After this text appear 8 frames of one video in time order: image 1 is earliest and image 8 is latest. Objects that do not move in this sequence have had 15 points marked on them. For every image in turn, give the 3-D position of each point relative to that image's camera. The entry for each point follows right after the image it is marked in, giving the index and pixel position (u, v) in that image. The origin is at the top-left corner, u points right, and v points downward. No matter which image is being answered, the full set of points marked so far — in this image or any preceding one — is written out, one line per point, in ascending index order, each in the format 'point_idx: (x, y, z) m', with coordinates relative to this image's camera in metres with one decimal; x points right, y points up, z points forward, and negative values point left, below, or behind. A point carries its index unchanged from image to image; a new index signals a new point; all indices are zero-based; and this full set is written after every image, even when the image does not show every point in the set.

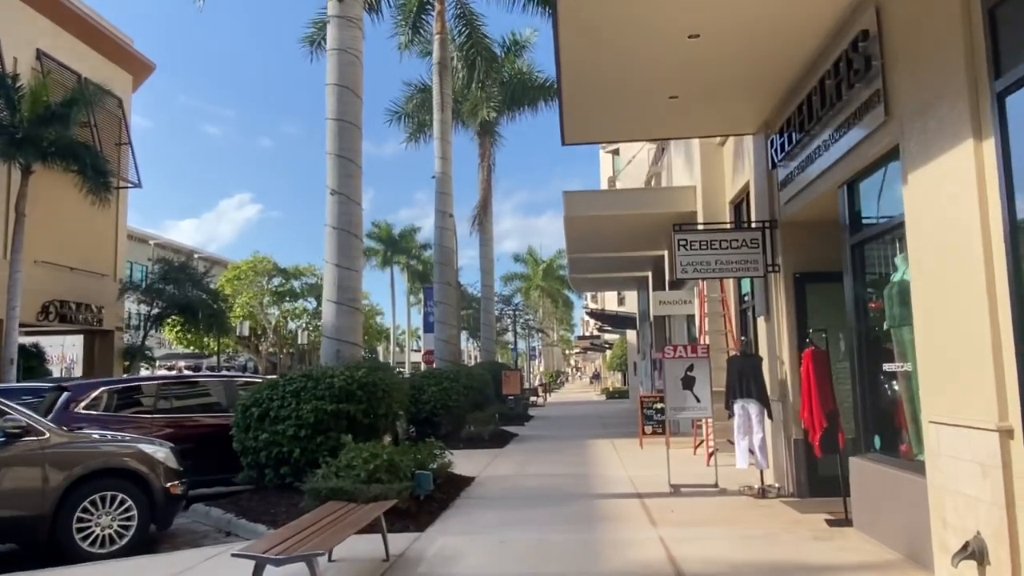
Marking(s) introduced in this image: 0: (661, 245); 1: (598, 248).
0: (+3.8, +1.2, +19.1) m
1: (+2.2, +1.1, +18.8) m
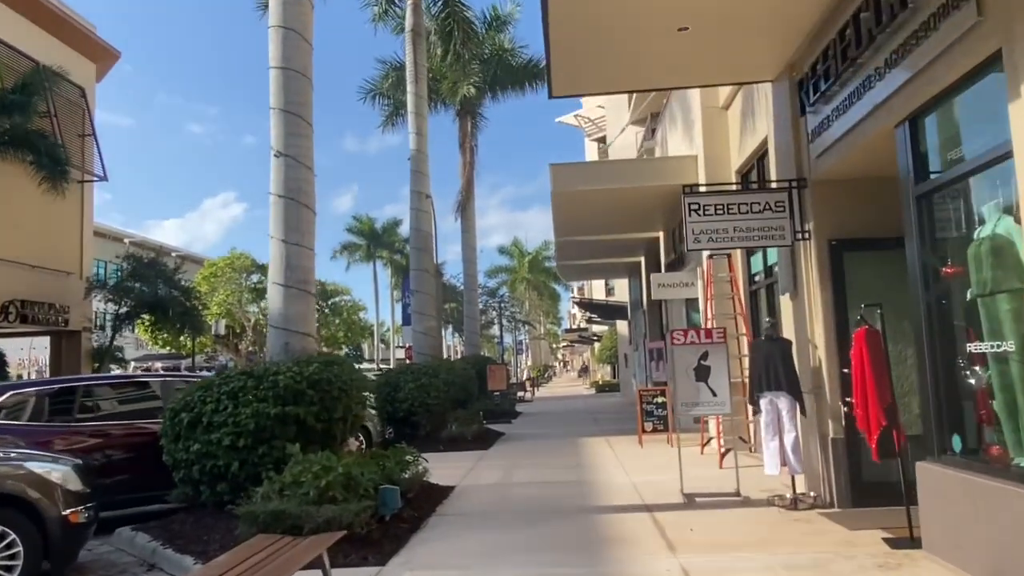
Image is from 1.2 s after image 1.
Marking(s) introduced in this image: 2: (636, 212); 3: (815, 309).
0: (+3.4, +1.6, +17.6) m
1: (+1.8, +1.4, +17.3) m
2: (+2.6, +1.7, +15.9) m
3: (+3.3, -0.2, +8.0) m
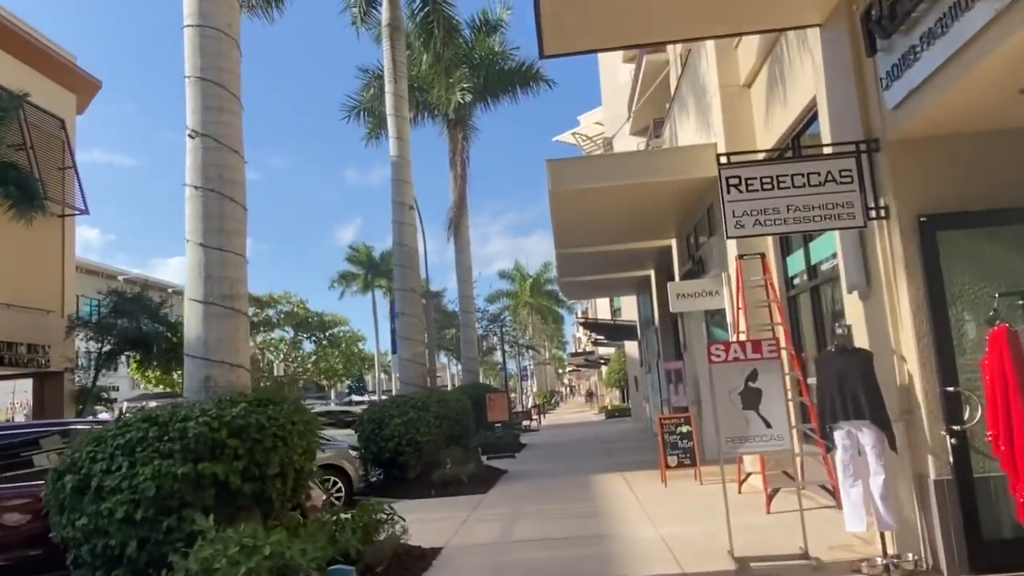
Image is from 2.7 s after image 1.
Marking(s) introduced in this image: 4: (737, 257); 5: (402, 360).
0: (+3.3, +1.3, +15.7) m
1: (+1.7, +1.1, +15.4) m
2: (+2.5, +1.4, +14.0) m
3: (+3.2, -0.2, +6.0) m
4: (+3.1, +0.4, +10.4) m
5: (-2.2, -1.5, +15.0) m
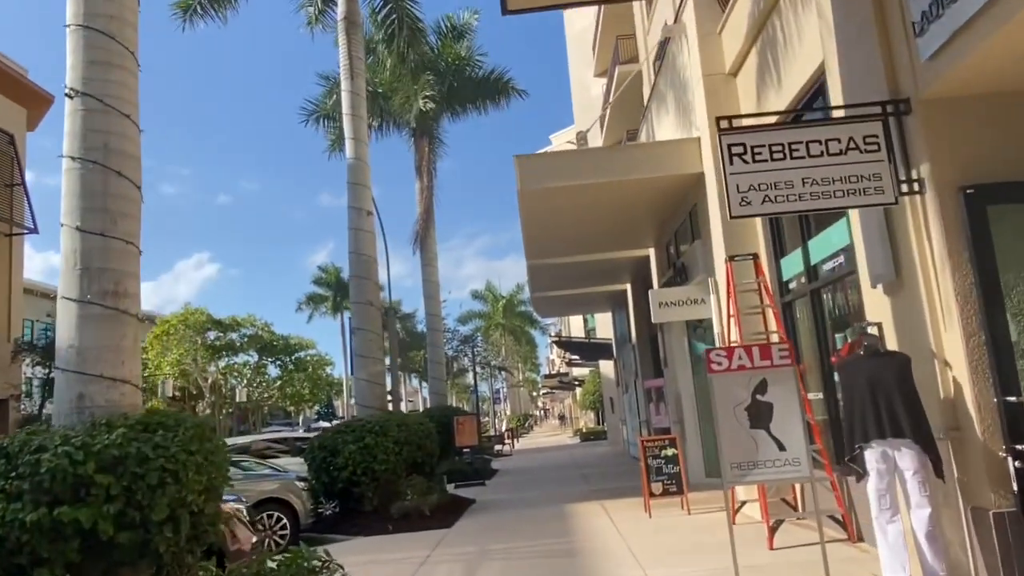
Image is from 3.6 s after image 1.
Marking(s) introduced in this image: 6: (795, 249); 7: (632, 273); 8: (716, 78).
0: (+2.7, +1.1, +14.7) m
1: (+1.0, +0.9, +14.3) m
2: (+1.9, +1.2, +13.0) m
3: (+2.9, -0.1, +4.9) m
4: (+2.7, +0.4, +9.3) m
5: (-2.8, -1.7, +13.7) m
6: (+3.5, +0.5, +9.2) m
7: (+3.0, +0.4, +18.5) m
8: (+2.9, +3.0, +10.5) m
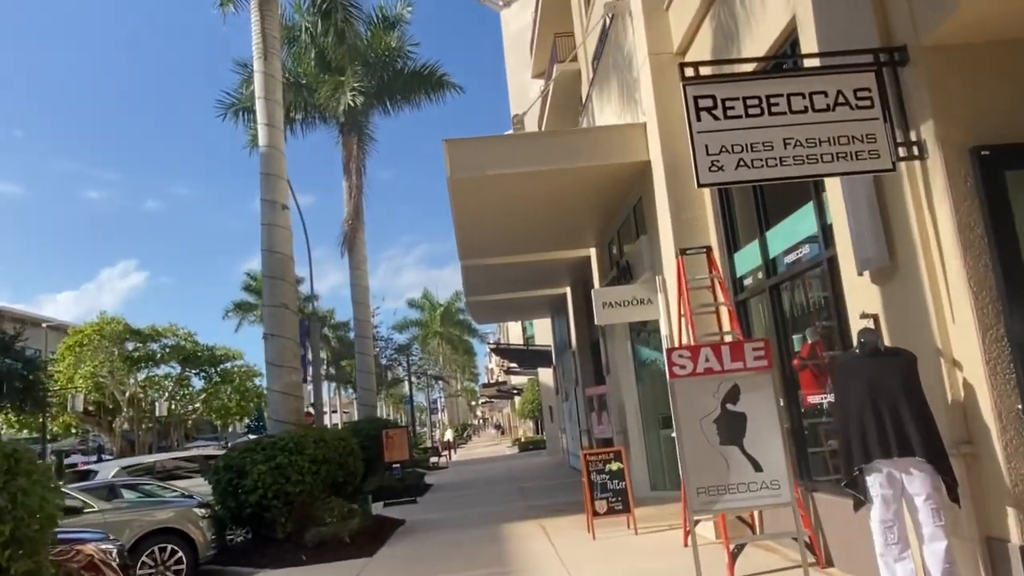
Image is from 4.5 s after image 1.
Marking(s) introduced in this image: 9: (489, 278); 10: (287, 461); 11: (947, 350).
0: (+1.4, +1.0, +13.8) m
1: (-0.2, +0.9, +13.3) m
2: (+0.8, +1.2, +12.0) m
3: (+2.4, 0.0, +4.1) m
4: (+1.9, +0.4, +8.4) m
5: (-4.0, -1.7, +12.3) m
6: (+2.7, +0.5, +8.4) m
7: (+1.4, +0.3, +17.6) m
8: (+2.0, +3.0, +9.7) m
9: (-0.5, +0.2, +16.7) m
10: (-3.4, -2.6, +11.2) m
11: (+2.4, -0.3, +4.1) m
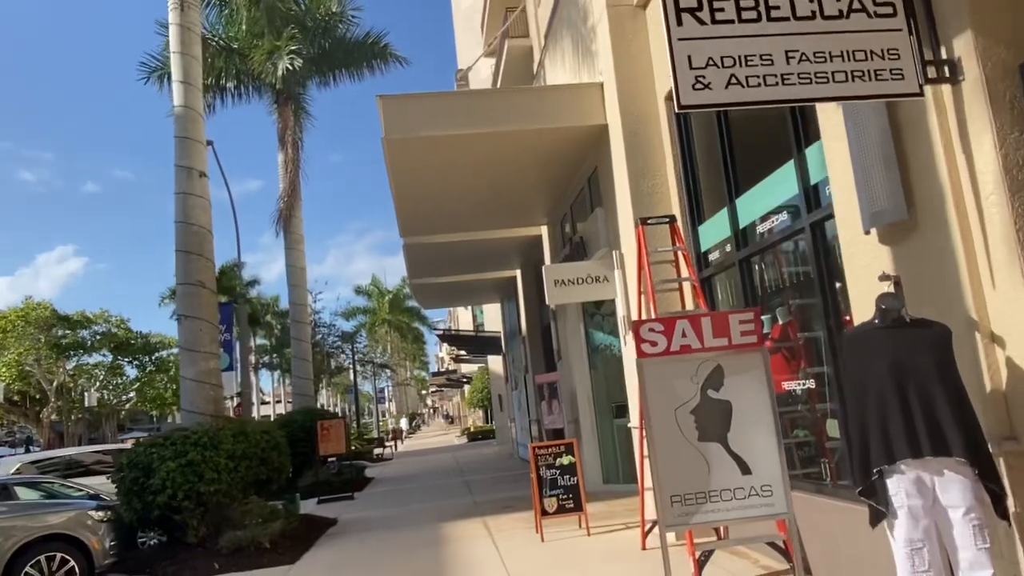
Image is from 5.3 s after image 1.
0: (+0.5, +1.4, +12.8) m
1: (-1.1, +1.2, +12.2) m
2: (0.0, +1.6, +11.0) m
3: (+2.1, +0.2, +3.2) m
4: (+1.3, +0.7, +7.5) m
5: (-4.8, -1.4, +11.0) m
6: (+2.1, +0.8, +7.6) m
7: (+0.2, +0.7, +16.7) m
8: (+1.3, +3.3, +8.7) m
9: (-1.7, +0.6, +15.6) m
10: (-4.2, -2.3, +10.0) m
11: (+2.1, -0.1, +3.3) m
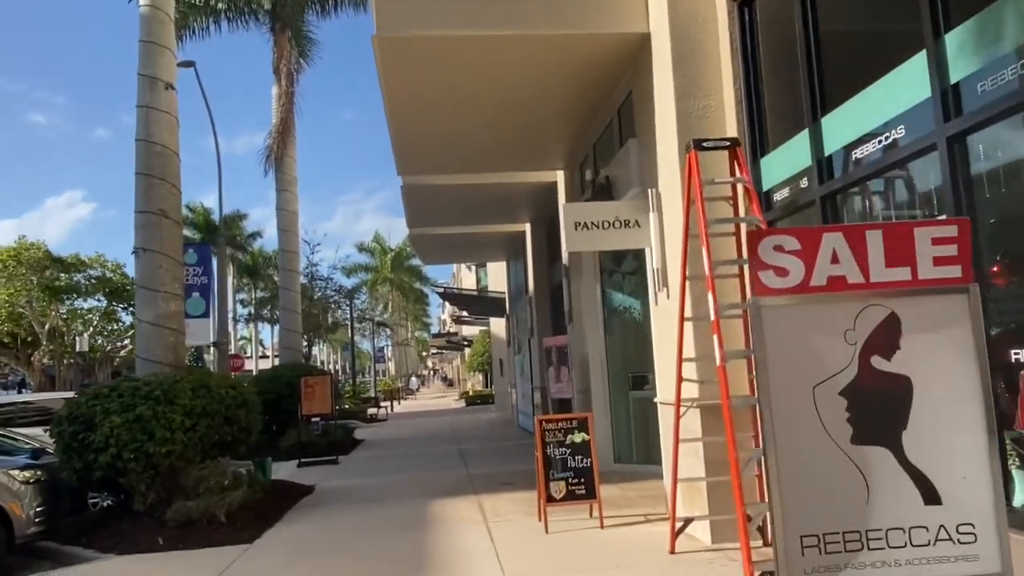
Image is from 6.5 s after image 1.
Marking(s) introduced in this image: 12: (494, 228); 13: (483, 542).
0: (+0.7, +2.1, +11.2) m
1: (-0.9, +2.0, +10.6) m
2: (+0.2, +2.2, +9.4) m
3: (+2.2, +0.4, +1.6) m
4: (+1.4, +1.1, +5.9) m
5: (-4.8, -0.5, +9.6) m
6: (+2.3, +1.2, +6.0) m
7: (+0.4, +1.6, +15.1) m
8: (+1.6, +3.8, +7.0) m
9: (-1.5, +1.6, +14.0) m
10: (-4.1, -1.4, +8.5) m
11: (+2.2, +0.1, +1.7) m
12: (-0.4, +1.4, +17.5) m
13: (-0.3, -2.5, +7.4) m
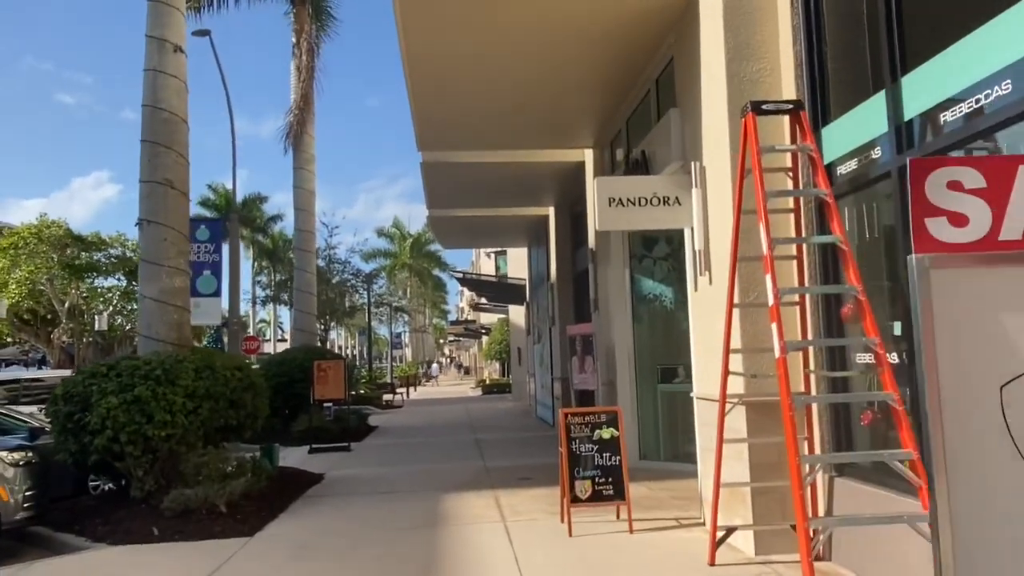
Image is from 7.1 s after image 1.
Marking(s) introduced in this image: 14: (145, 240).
0: (+1.1, +2.3, +10.5) m
1: (-0.5, +2.2, +10.0) m
2: (+0.5, +2.4, +8.7) m
3: (+2.3, +0.5, +1.0) m
4: (+1.6, +1.2, +5.2) m
5: (-4.5, -0.1, +9.1) m
6: (+2.5, +1.3, +5.3) m
7: (+0.9, +1.9, +14.4) m
8: (+1.9, +3.9, +6.3) m
9: (-1.0, +1.9, +13.4) m
10: (-3.9, -1.1, +8.0) m
11: (+2.3, +0.1, +1.0) m
12: (+0.1, +1.7, +16.9) m
13: (-0.1, -2.4, +6.9) m
14: (-4.5, +0.6, +9.1) m
